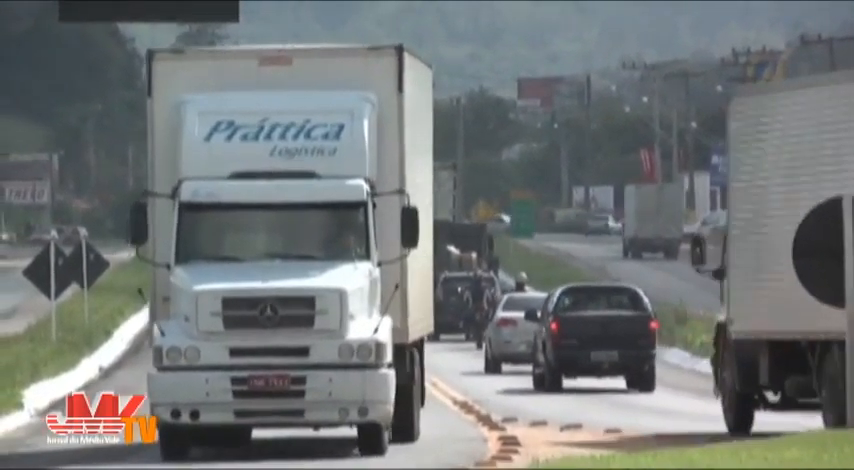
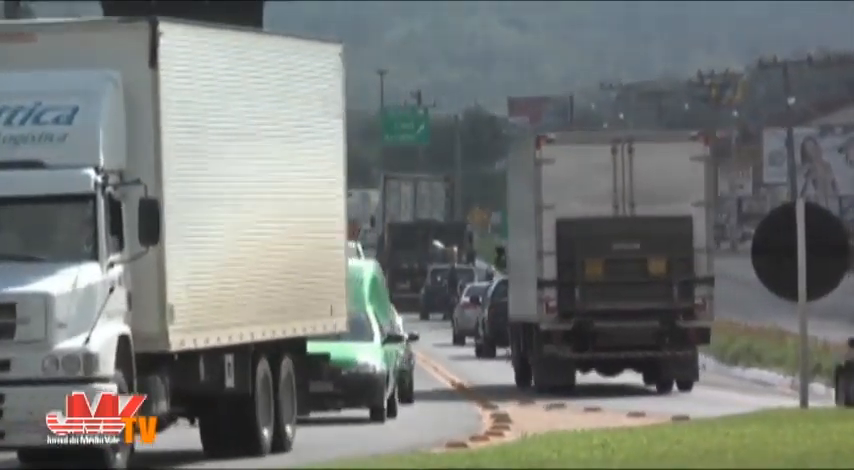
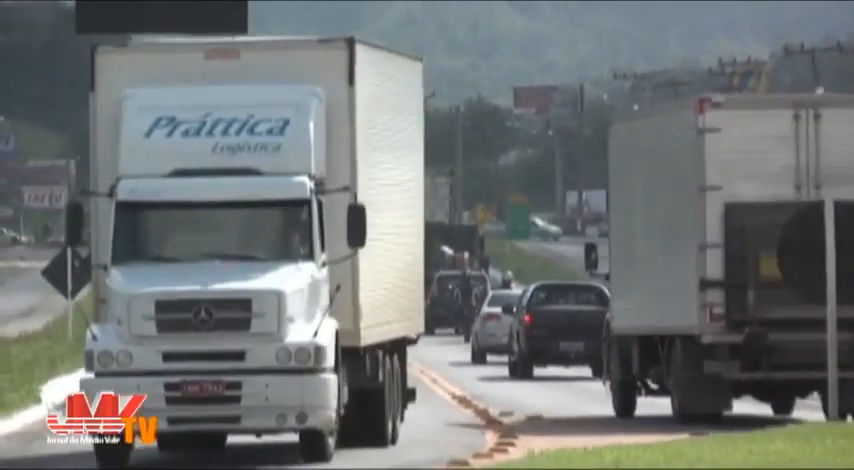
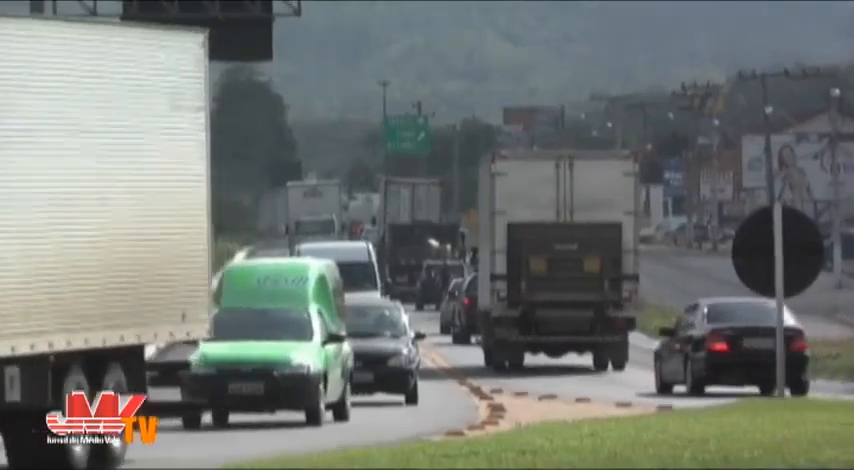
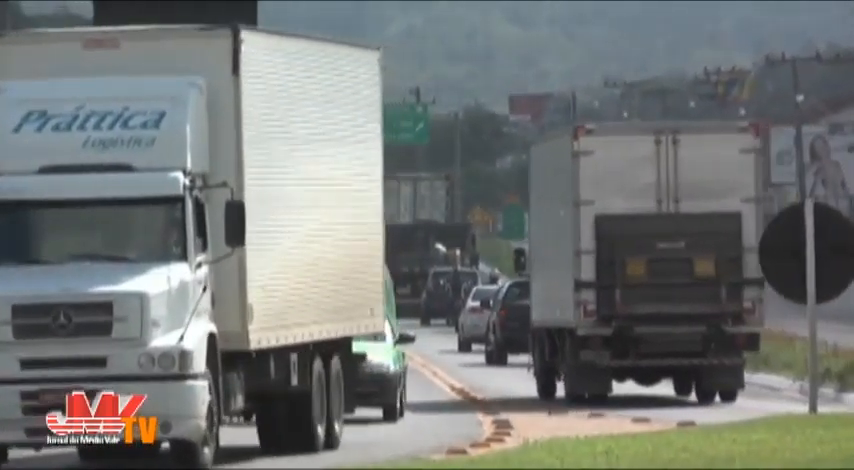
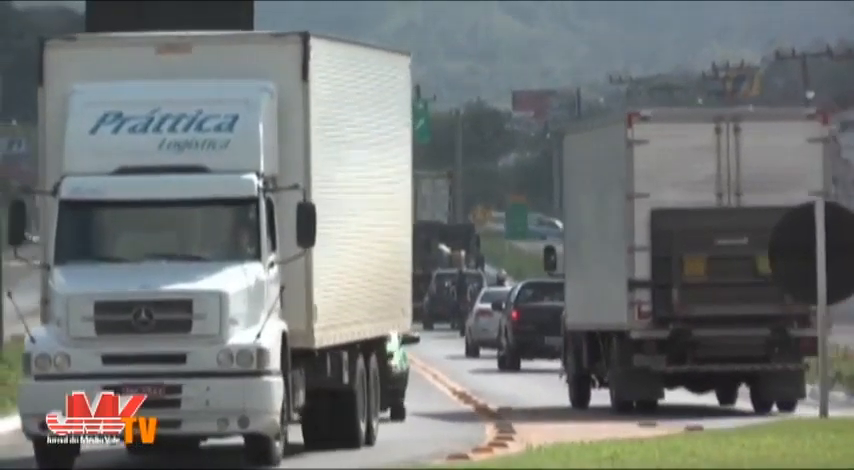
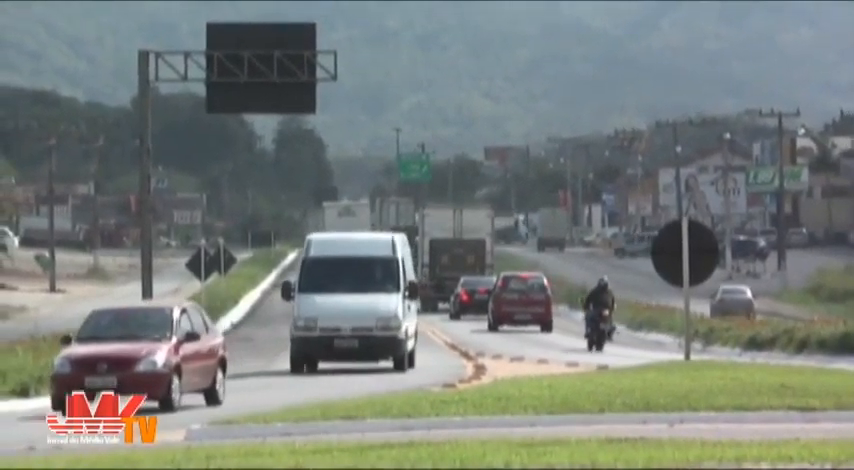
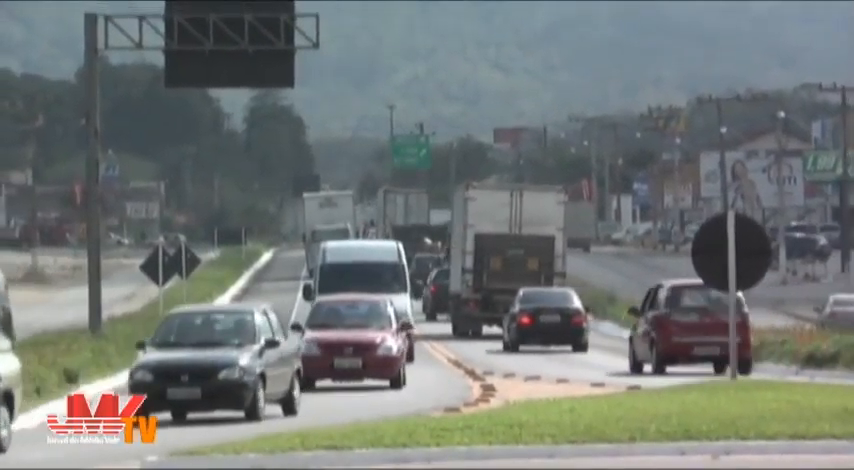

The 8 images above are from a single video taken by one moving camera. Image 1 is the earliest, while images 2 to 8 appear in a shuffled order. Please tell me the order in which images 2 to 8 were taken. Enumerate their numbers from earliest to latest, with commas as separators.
3, 6, 5, 2, 4, 8, 7
